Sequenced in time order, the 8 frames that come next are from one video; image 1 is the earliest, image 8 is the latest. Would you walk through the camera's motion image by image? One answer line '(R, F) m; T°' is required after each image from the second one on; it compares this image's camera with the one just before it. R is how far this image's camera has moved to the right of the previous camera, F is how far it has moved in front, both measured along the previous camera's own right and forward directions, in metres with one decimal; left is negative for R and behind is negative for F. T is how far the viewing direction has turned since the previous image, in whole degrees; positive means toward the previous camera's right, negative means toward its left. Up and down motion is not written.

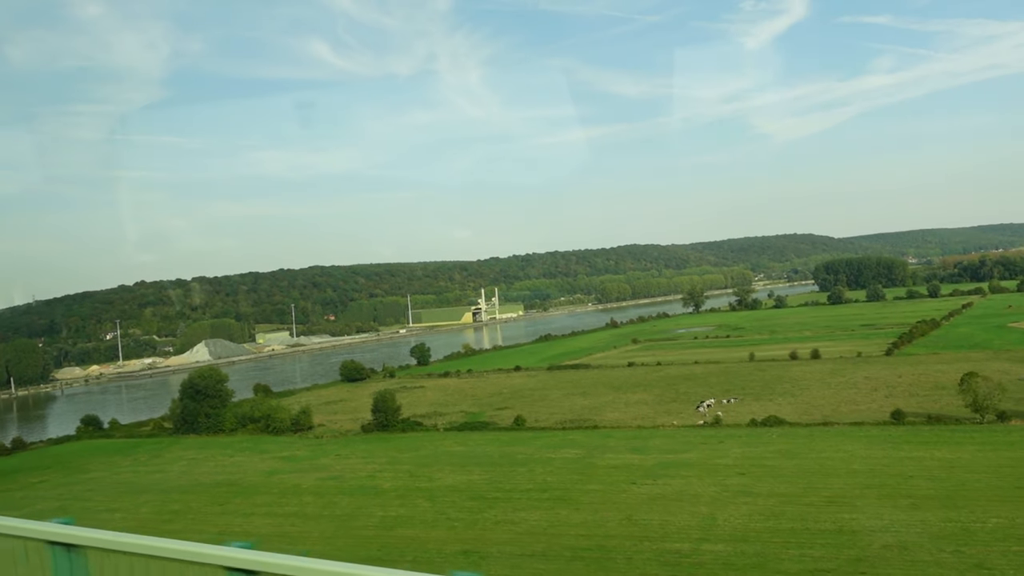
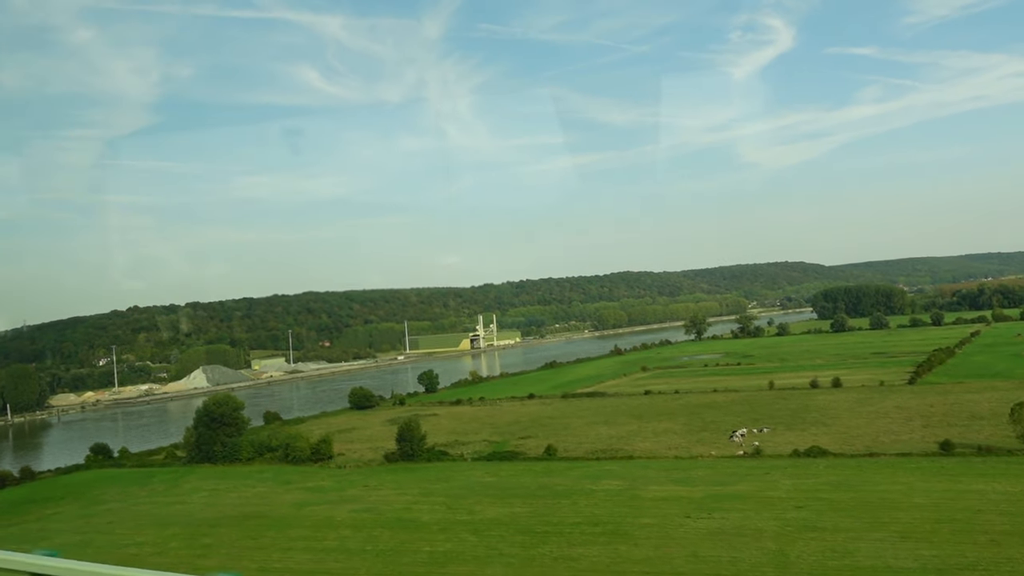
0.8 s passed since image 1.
(-0.8, +0.3) m; +1°
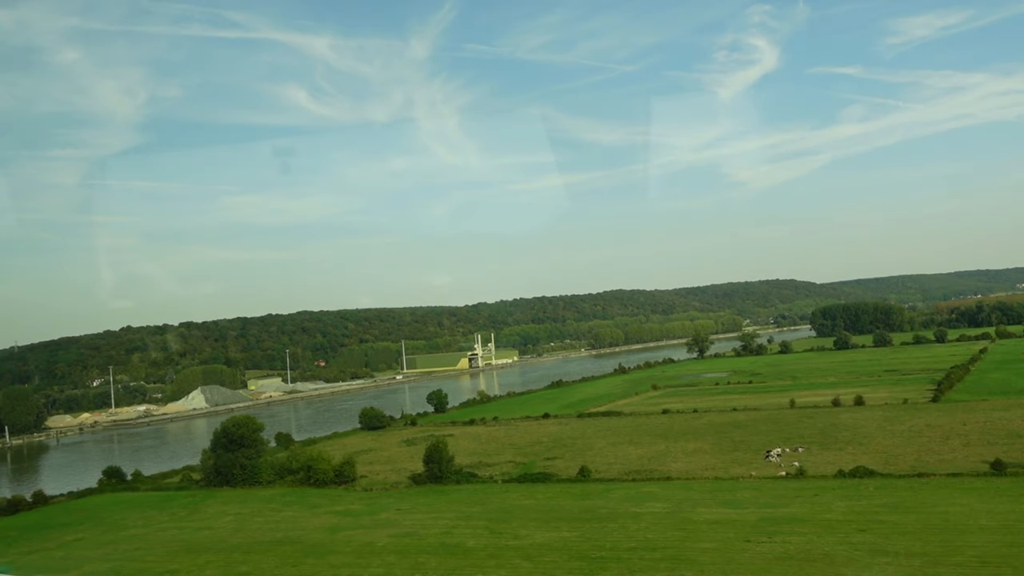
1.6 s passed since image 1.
(-0.8, +0.3) m; +1°
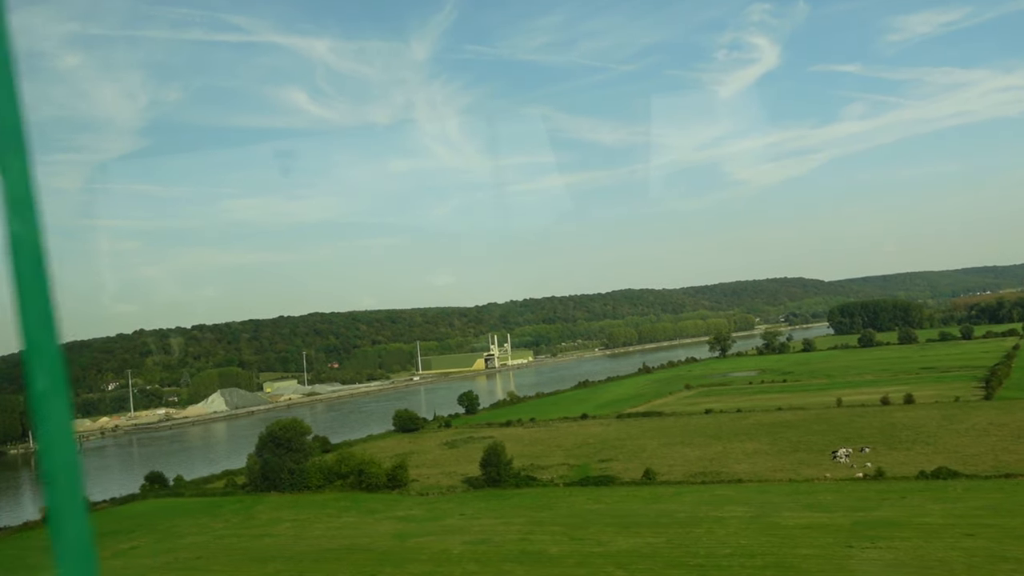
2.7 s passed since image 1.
(-1.0, +0.4) m; 0°
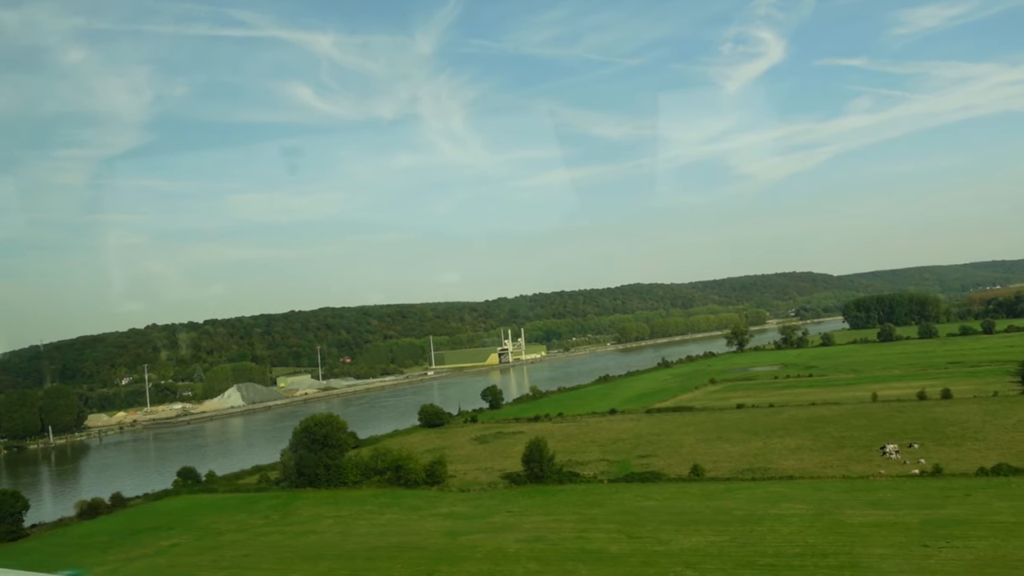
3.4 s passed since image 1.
(-0.7, +0.2) m; 0°
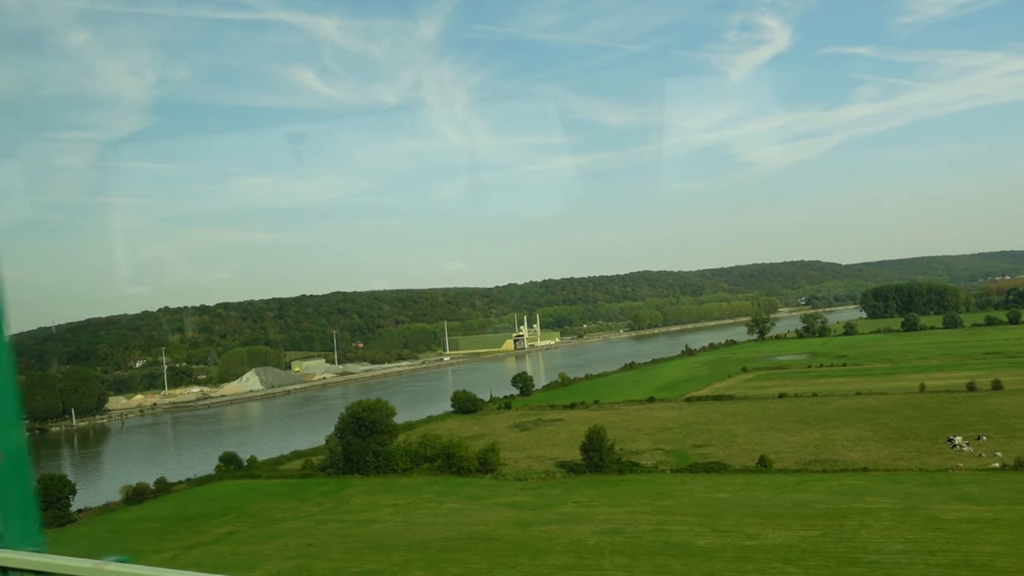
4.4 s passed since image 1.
(-1.0, +0.4) m; 0°
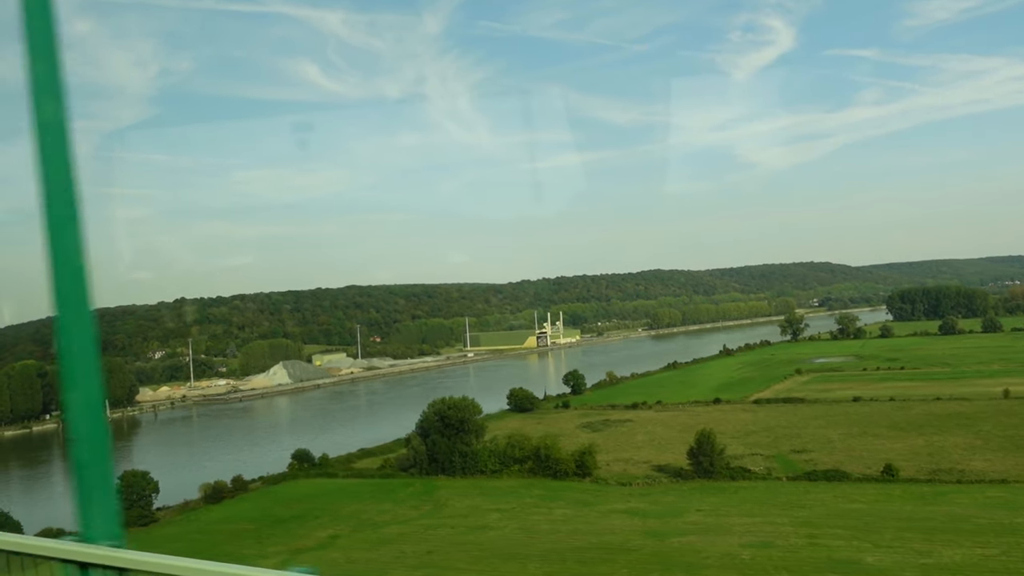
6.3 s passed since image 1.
(-1.8, +0.6) m; 0°
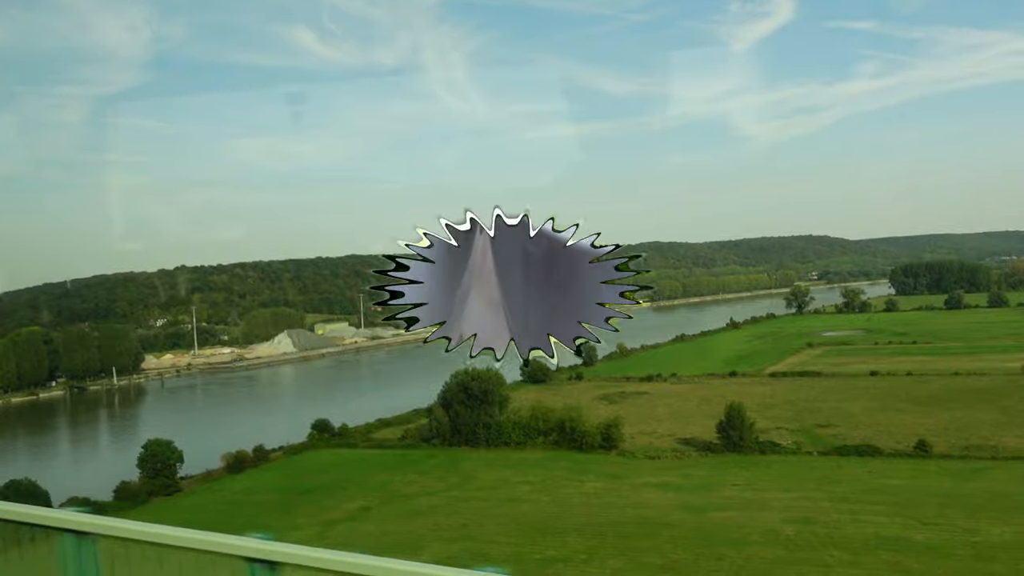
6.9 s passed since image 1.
(-0.5, +0.2) m; 0°
